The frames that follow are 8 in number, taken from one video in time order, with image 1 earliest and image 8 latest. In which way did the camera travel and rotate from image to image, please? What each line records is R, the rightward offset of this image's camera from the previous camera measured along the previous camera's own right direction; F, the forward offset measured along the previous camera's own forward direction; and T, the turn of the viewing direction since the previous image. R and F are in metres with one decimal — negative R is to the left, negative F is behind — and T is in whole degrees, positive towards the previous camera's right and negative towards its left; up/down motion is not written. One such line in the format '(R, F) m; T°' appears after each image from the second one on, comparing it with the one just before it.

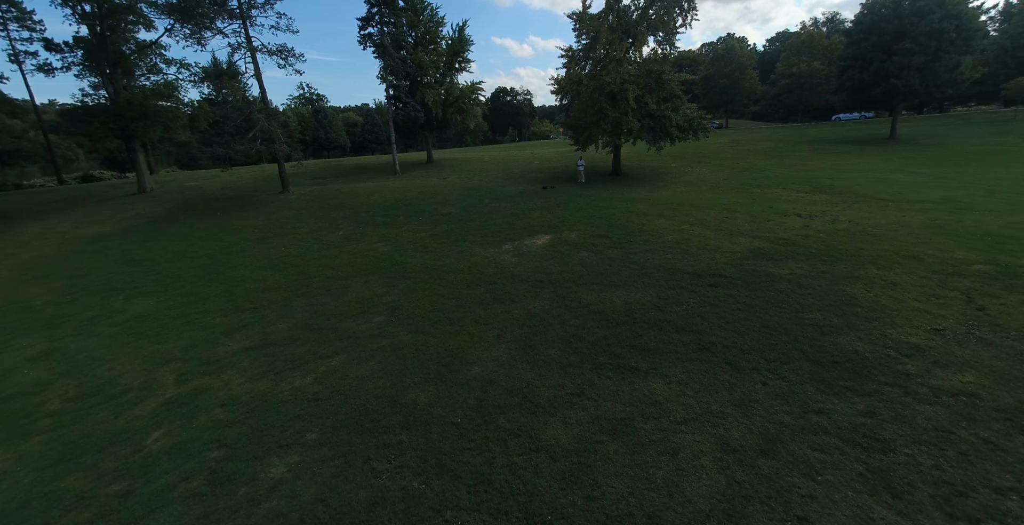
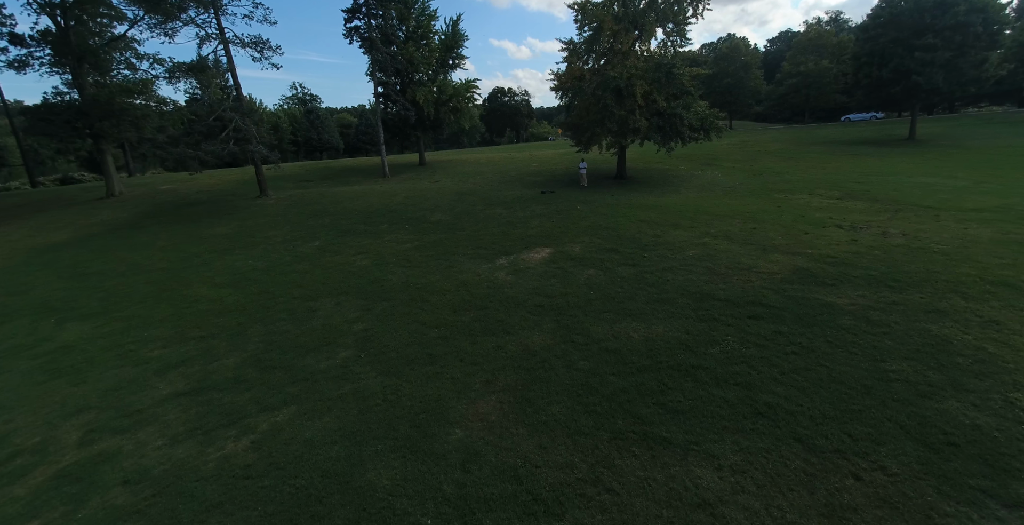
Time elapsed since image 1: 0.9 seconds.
(+0.1, +1.8) m; 0°
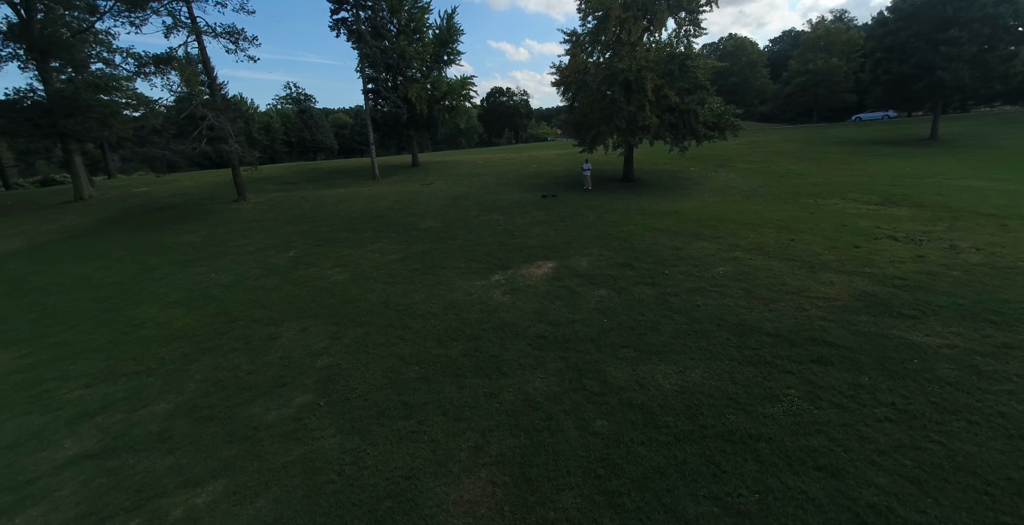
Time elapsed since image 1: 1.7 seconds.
(0.0, +1.7) m; 0°
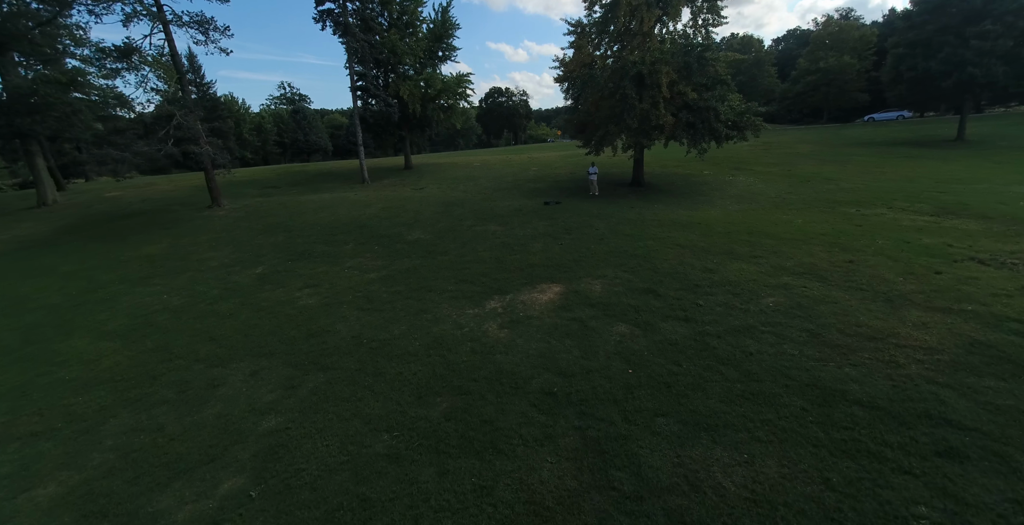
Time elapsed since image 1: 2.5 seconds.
(0.0, +1.7) m; 0°
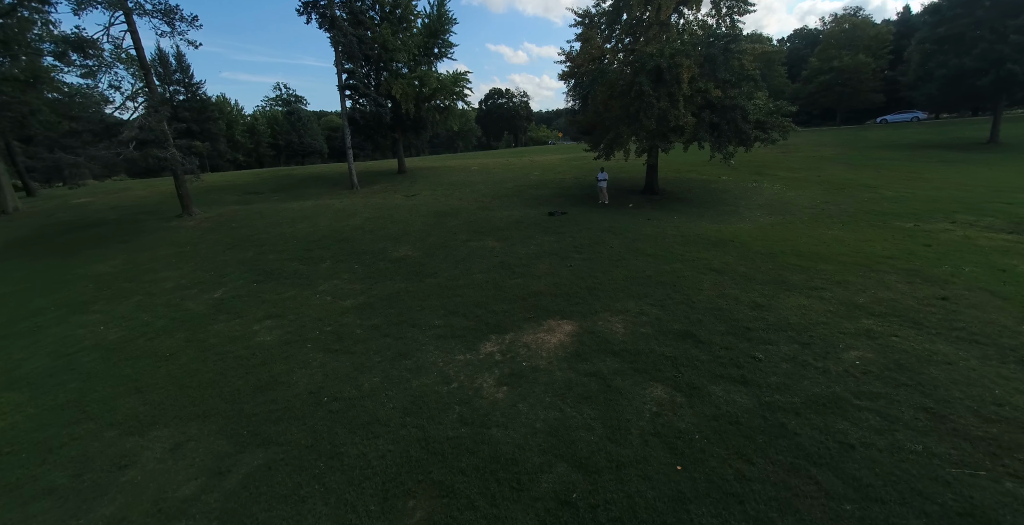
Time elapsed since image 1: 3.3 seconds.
(0.0, +1.8) m; 0°
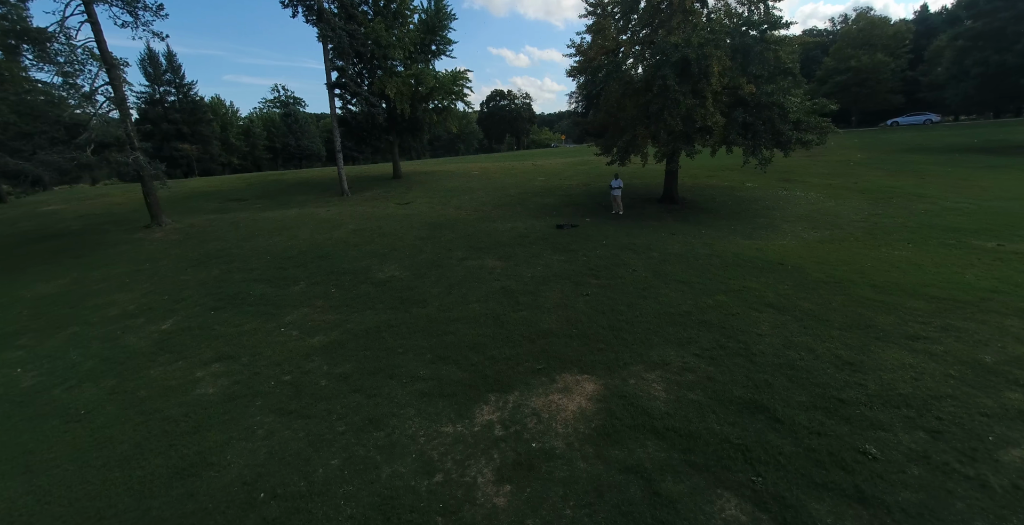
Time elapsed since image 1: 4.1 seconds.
(0.0, +1.7) m; 0°
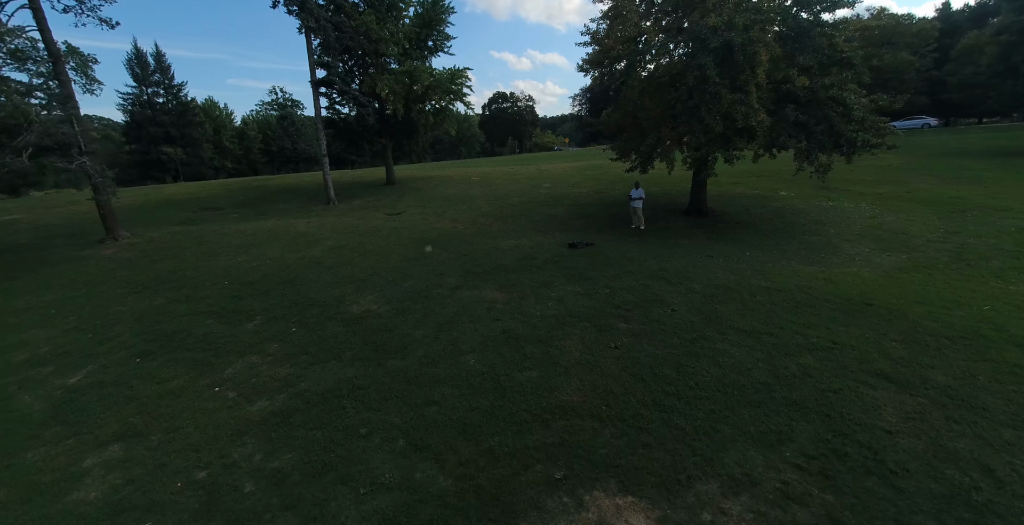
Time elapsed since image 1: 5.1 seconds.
(0.0, +2.0) m; 0°
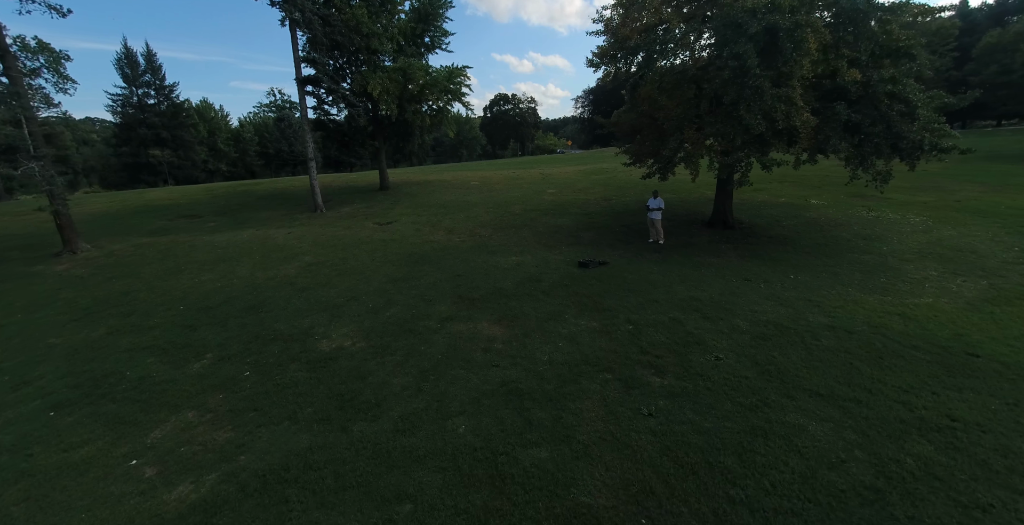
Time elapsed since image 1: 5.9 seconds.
(0.0, +1.4) m; 0°
